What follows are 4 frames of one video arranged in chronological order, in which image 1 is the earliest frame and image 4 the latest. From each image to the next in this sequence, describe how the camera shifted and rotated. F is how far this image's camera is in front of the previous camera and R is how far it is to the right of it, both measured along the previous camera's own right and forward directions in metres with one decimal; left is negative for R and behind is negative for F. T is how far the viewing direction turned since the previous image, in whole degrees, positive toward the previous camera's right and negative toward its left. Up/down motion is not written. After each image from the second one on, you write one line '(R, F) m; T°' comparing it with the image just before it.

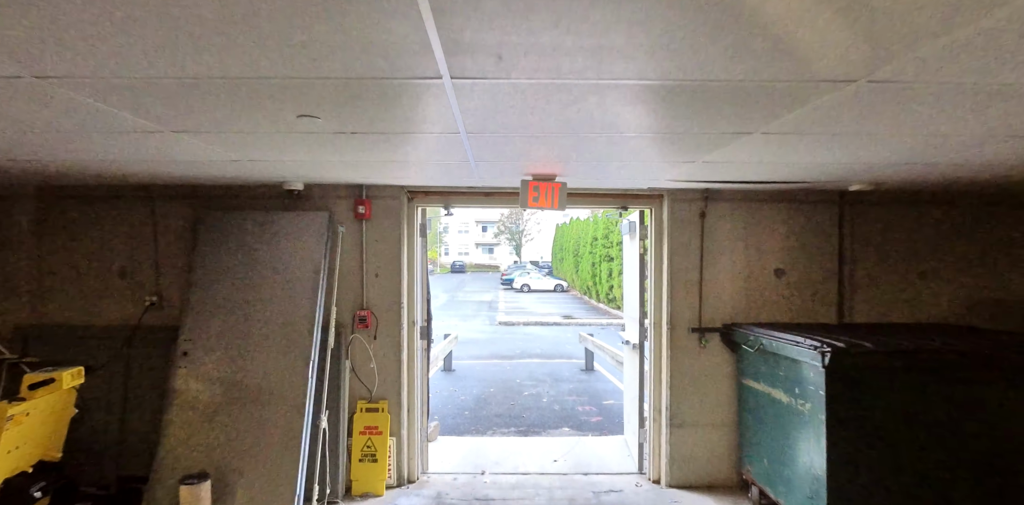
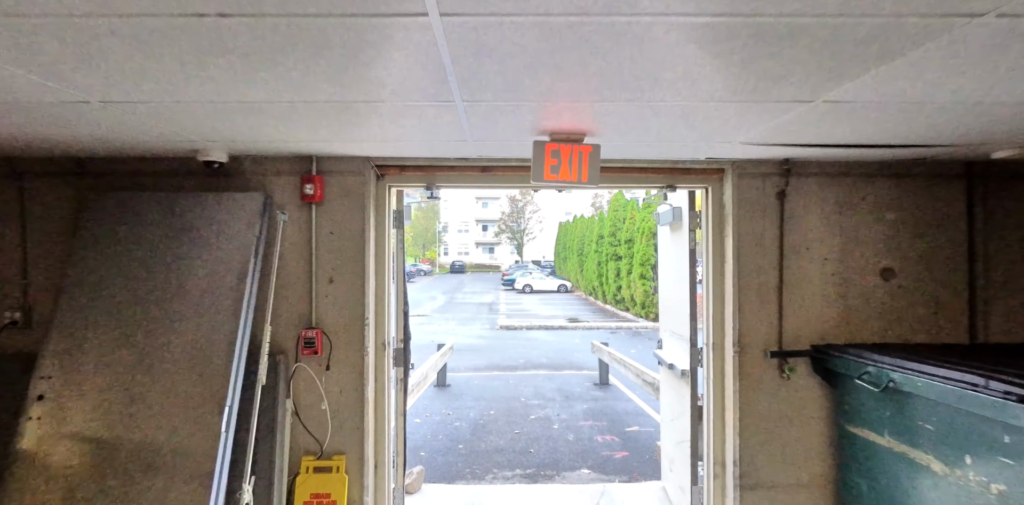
(0.0, +1.1) m; 0°
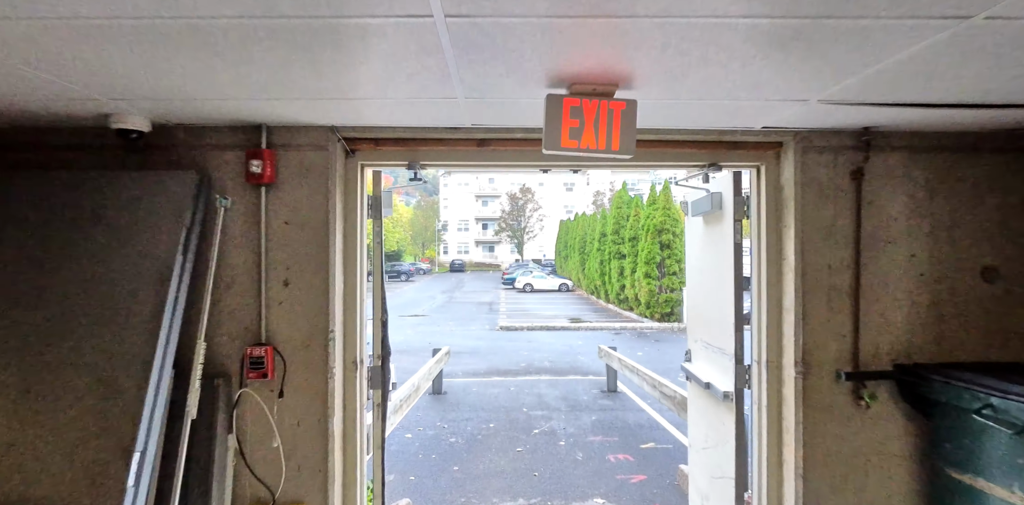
(0.0, +0.6) m; 0°
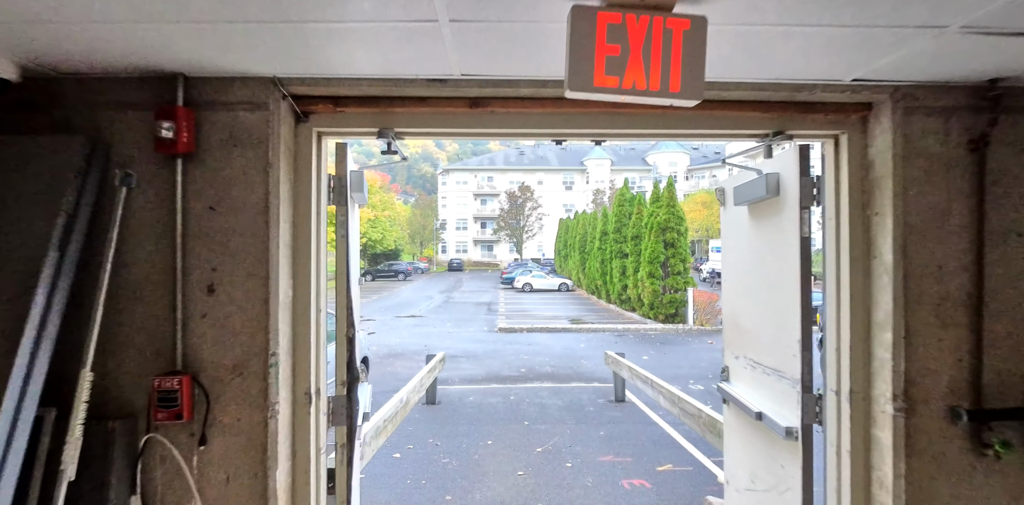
(0.0, +0.6) m; 0°
